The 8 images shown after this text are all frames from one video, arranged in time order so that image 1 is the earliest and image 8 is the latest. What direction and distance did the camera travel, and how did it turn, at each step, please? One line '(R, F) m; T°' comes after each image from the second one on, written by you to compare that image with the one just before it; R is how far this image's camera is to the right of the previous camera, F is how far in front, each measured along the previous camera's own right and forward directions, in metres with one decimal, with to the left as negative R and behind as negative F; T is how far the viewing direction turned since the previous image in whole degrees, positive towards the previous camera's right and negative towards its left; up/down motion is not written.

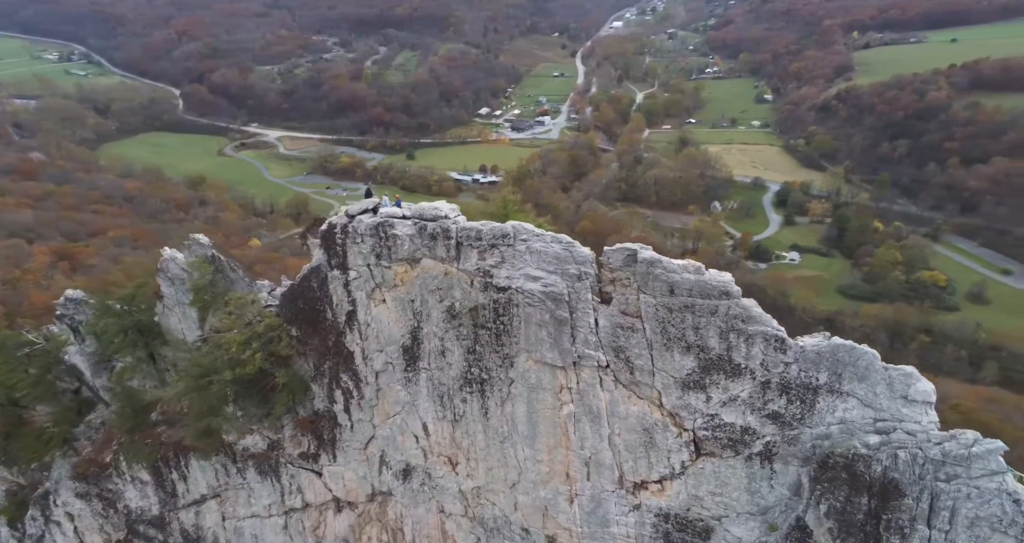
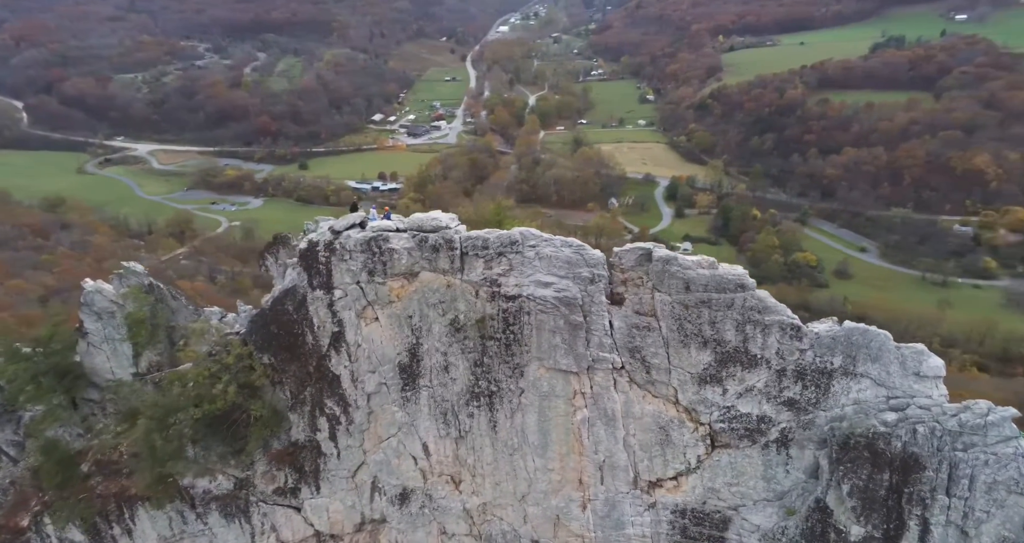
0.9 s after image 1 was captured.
(-3.0, +0.6) m; +10°
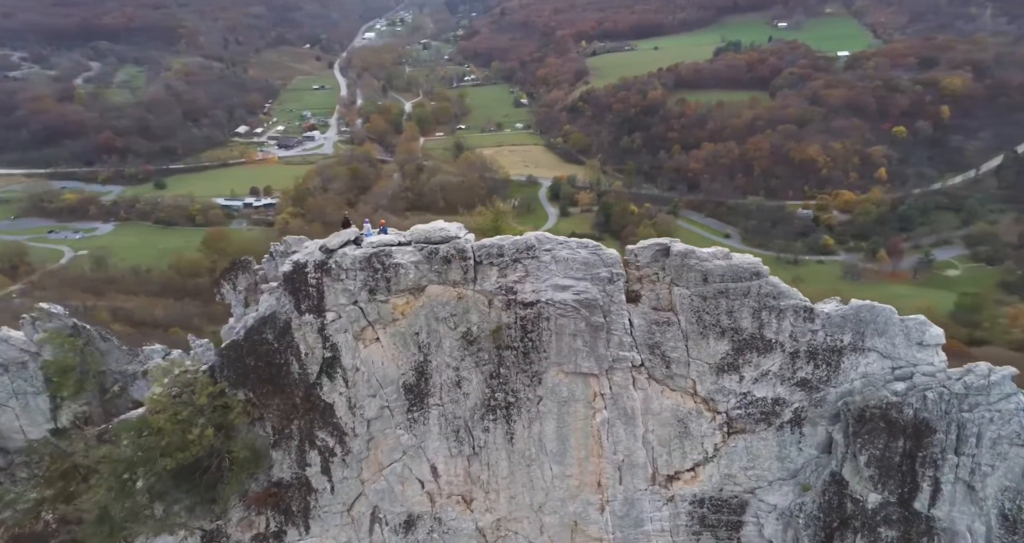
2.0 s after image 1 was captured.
(-3.5, +0.8) m; +12°
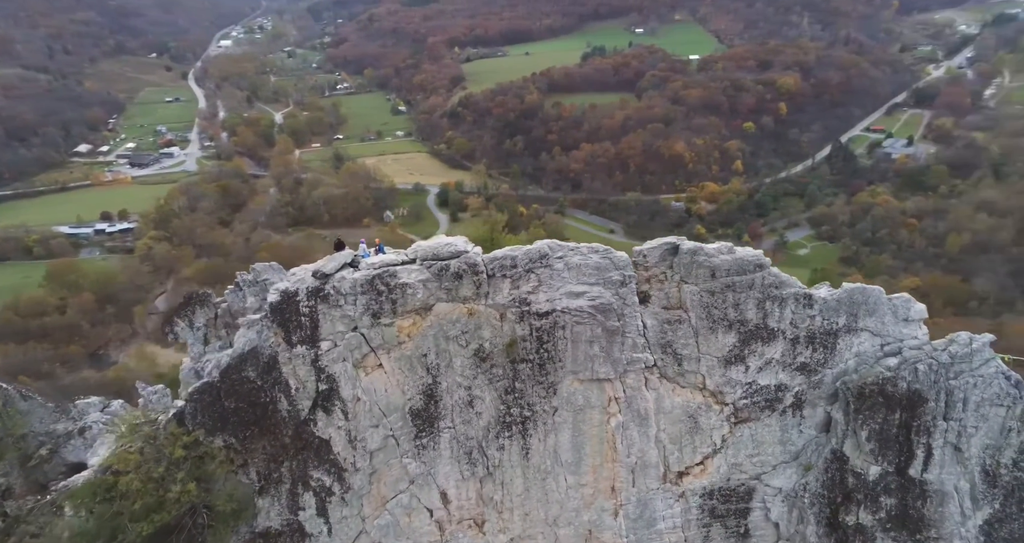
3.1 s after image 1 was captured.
(-3.3, +0.9) m; +11°
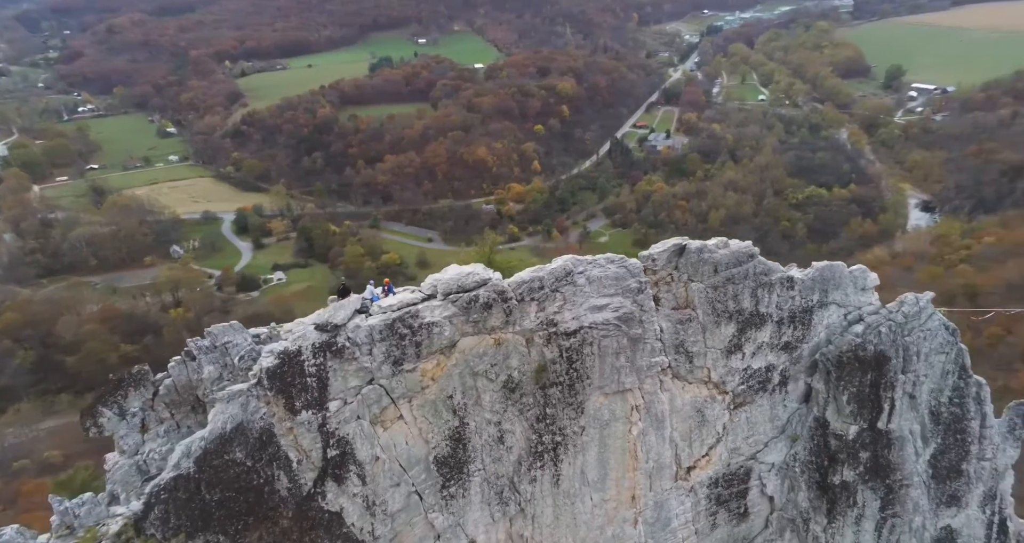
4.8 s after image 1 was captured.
(-5.3, +2.0) m; +19°
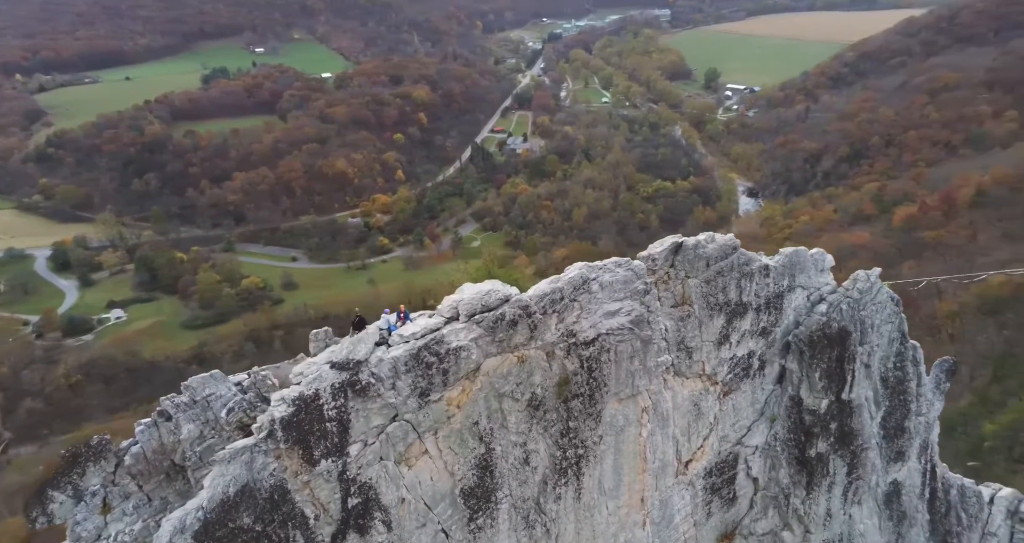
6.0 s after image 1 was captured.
(-3.7, +1.2) m; +13°
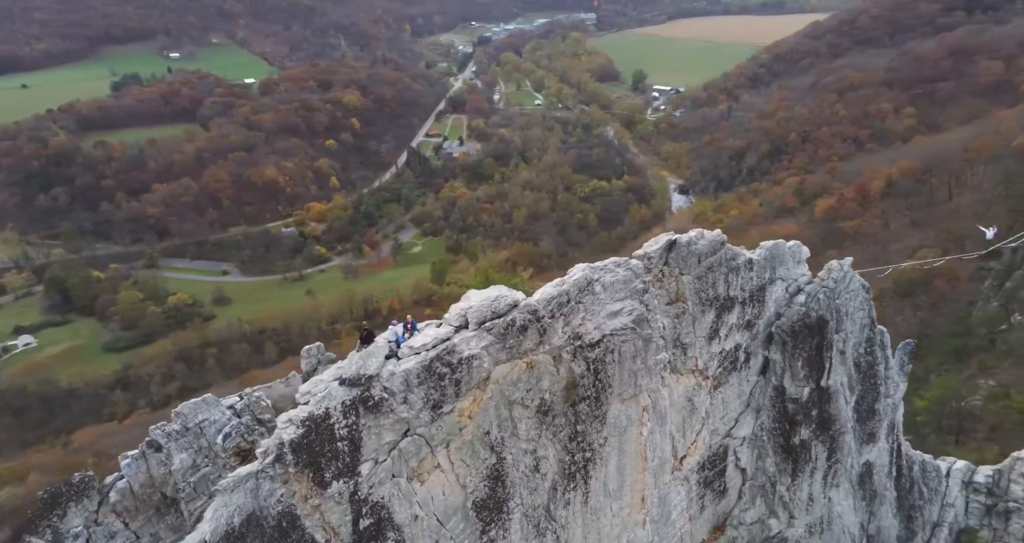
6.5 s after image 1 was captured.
(-1.6, +0.4) m; +6°
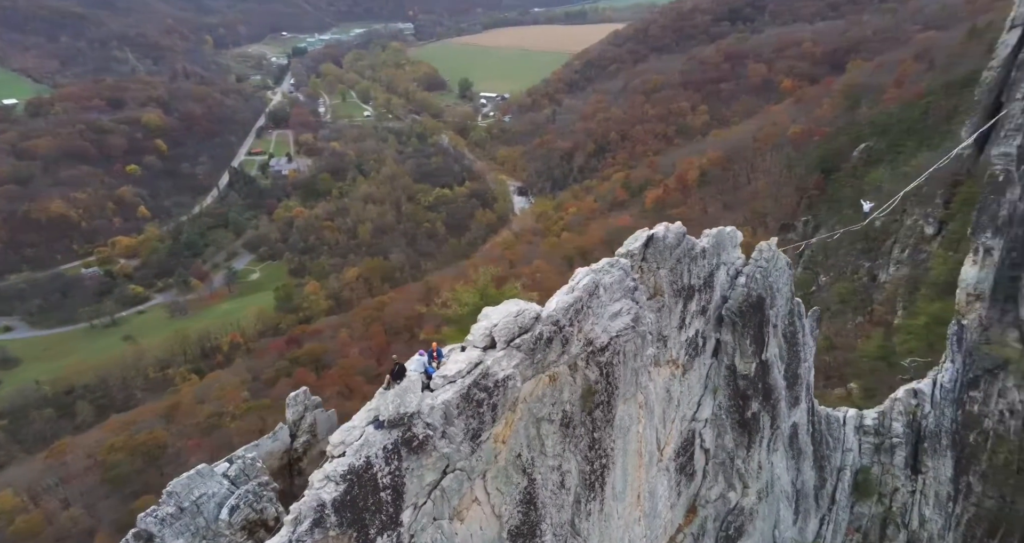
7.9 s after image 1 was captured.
(-3.7, +1.3) m; +15°
